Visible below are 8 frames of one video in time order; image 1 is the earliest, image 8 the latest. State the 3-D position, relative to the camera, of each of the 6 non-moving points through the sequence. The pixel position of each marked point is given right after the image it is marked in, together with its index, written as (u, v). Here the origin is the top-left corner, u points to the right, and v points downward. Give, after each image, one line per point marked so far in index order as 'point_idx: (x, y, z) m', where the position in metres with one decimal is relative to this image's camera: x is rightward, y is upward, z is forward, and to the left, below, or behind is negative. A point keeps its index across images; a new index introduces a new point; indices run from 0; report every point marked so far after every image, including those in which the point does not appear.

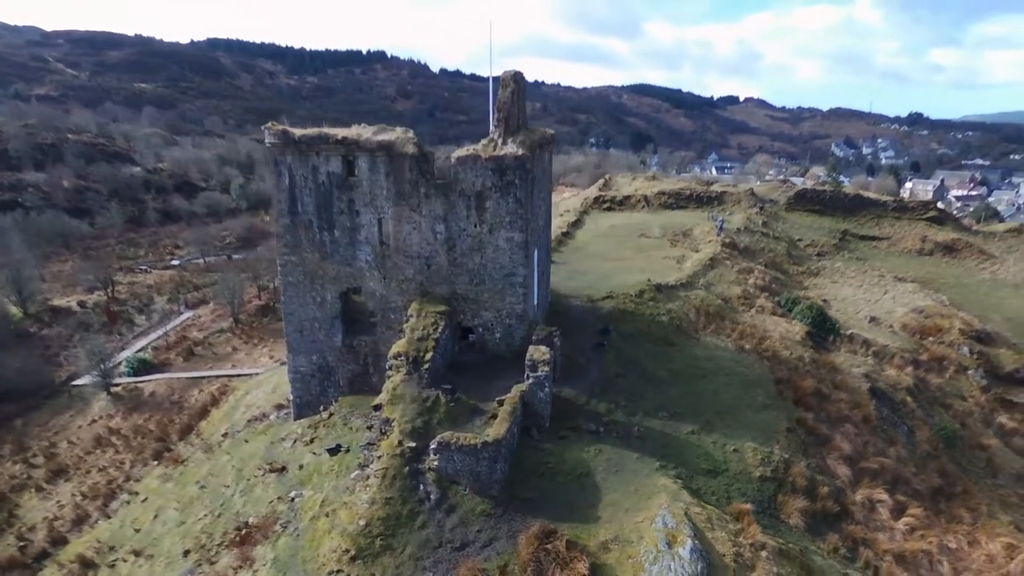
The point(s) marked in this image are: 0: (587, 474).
0: (+1.4, -3.5, +11.7) m
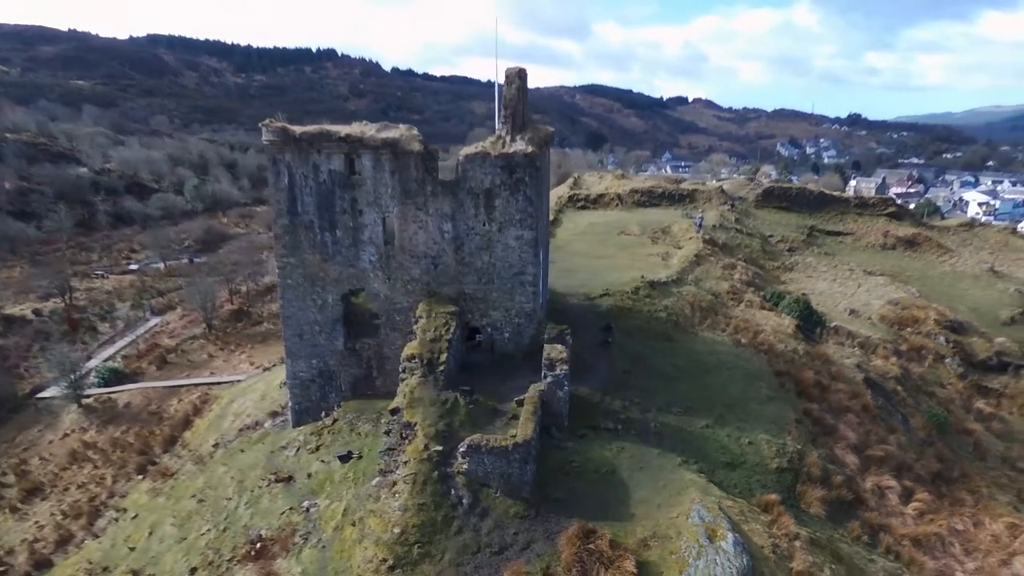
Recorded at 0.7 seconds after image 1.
0: (+1.9, -3.4, +11.7) m
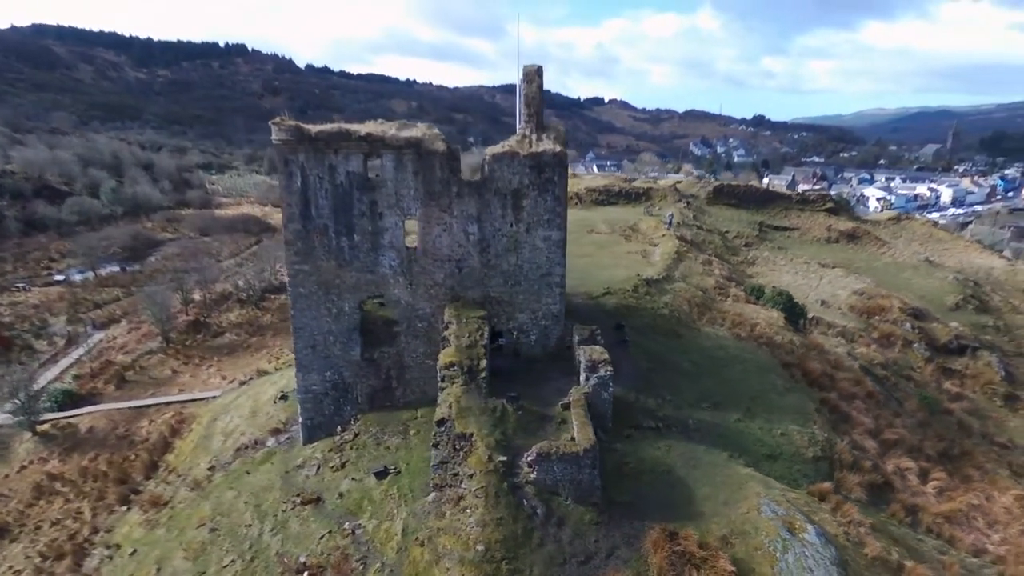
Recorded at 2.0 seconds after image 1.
0: (+2.9, -3.4, +11.7) m
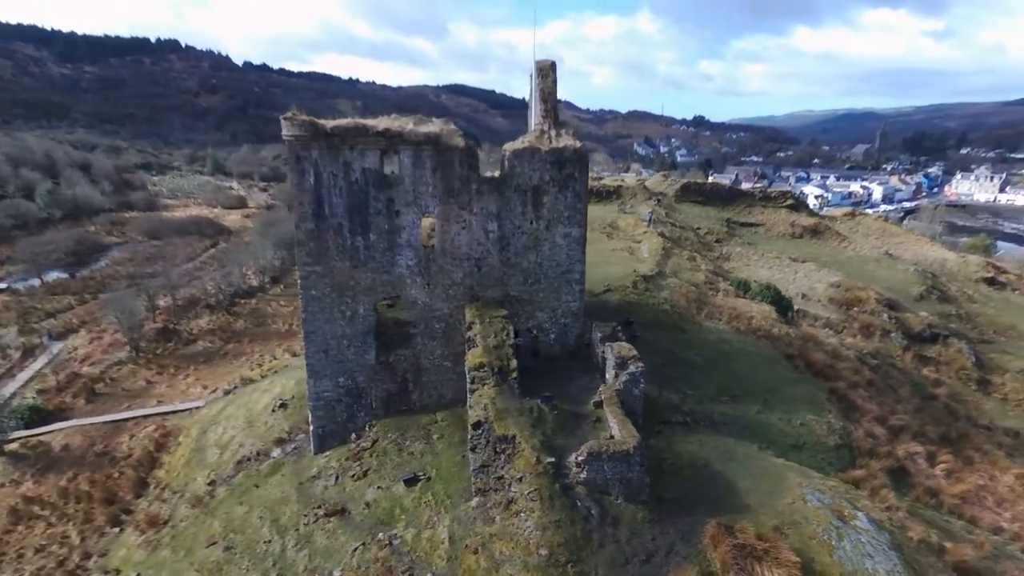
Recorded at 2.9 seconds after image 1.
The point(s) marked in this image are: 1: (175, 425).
0: (+3.7, -3.3, +11.8) m
1: (-10.2, -4.1, +18.9) m
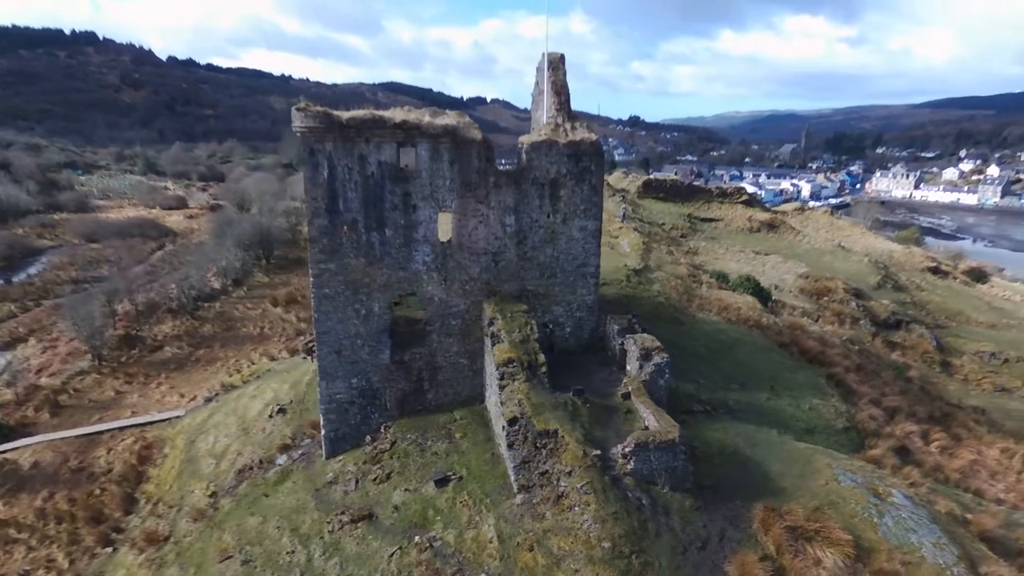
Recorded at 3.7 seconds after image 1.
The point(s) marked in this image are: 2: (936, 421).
0: (+4.3, -3.1, +12.0) m
1: (-10.1, -4.2, +17.9) m
2: (+11.0, -3.5, +16.3) m
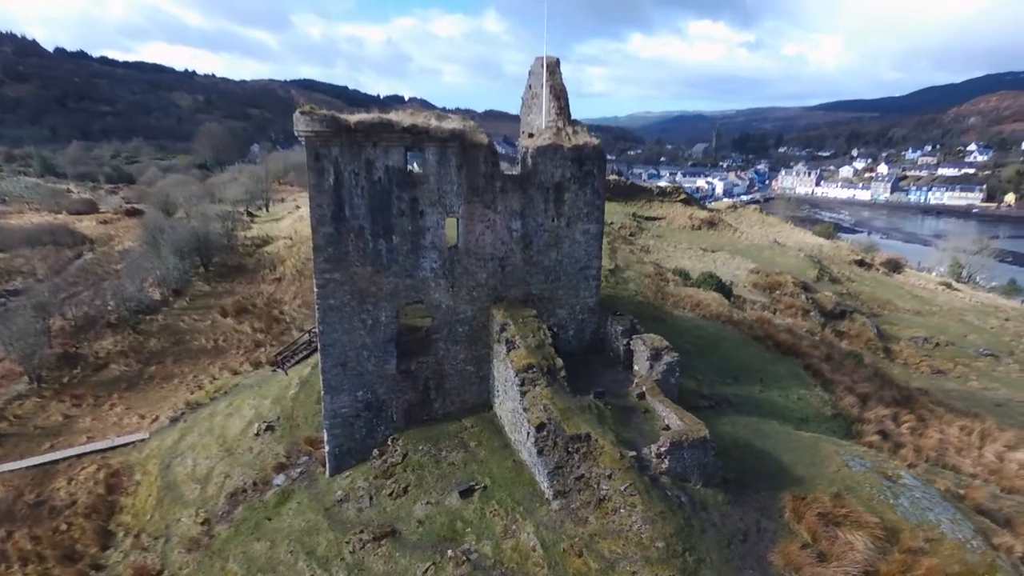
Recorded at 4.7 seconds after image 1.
0: (+4.7, -3.1, +12.5) m
1: (-10.3, -4.6, +16.5) m
2: (+10.9, -3.3, +17.6) m
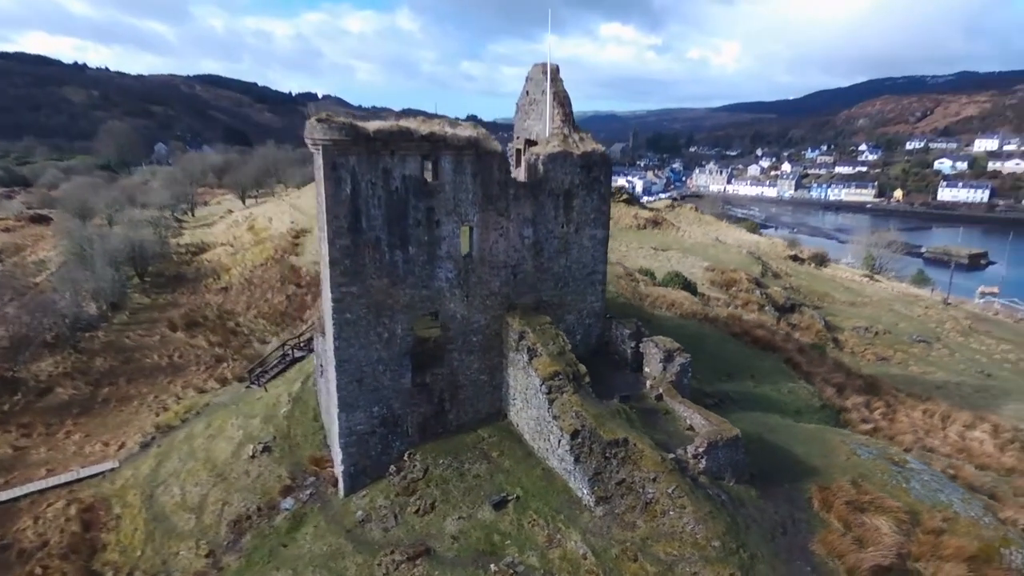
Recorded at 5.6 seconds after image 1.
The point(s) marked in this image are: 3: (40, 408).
0: (+5.2, -3.1, +13.0) m
1: (-10.2, -5.0, +15.2) m
2: (+10.7, -3.1, +18.9) m
3: (-14.7, -3.7, +19.4) m
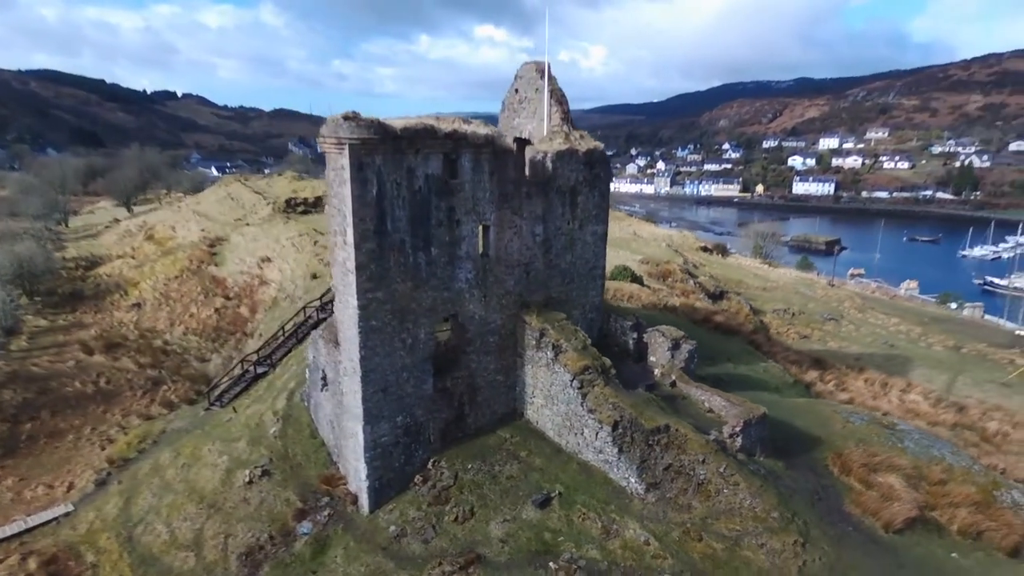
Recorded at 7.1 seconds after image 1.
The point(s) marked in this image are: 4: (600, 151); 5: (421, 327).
0: (+5.6, -2.8, +14.0) m
1: (-9.8, -5.5, +13.4) m
2: (+10.0, -2.6, +20.7) m
3: (-15.0, -4.4, +16.7) m
4: (+2.0, +3.1, +14.2) m
5: (-1.8, -0.7, +12.2) m
